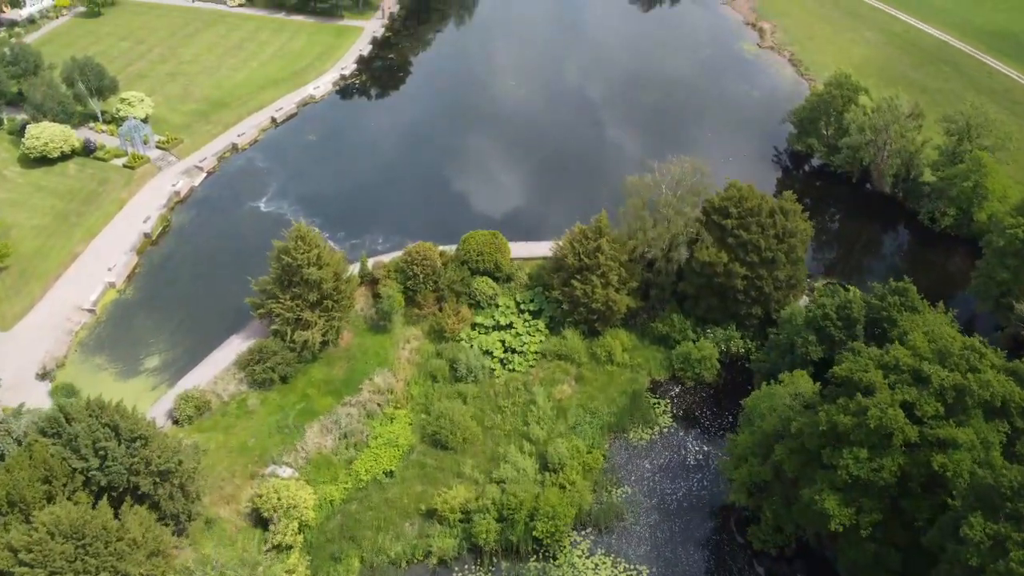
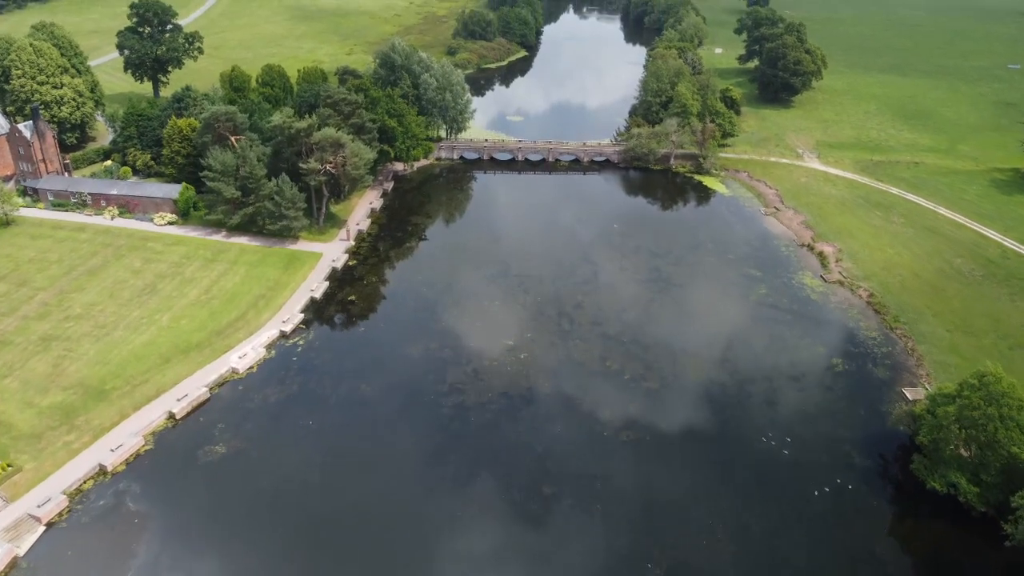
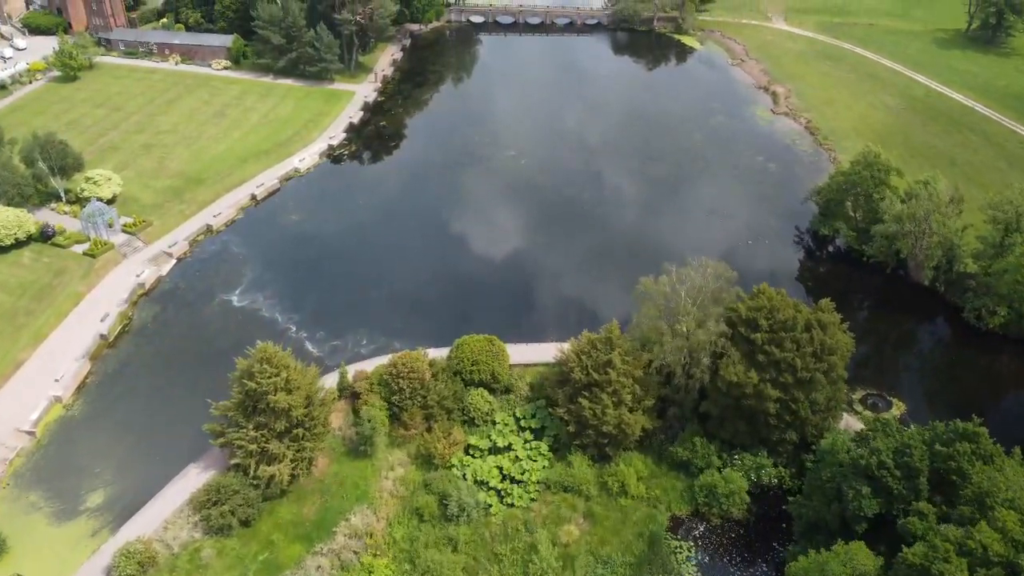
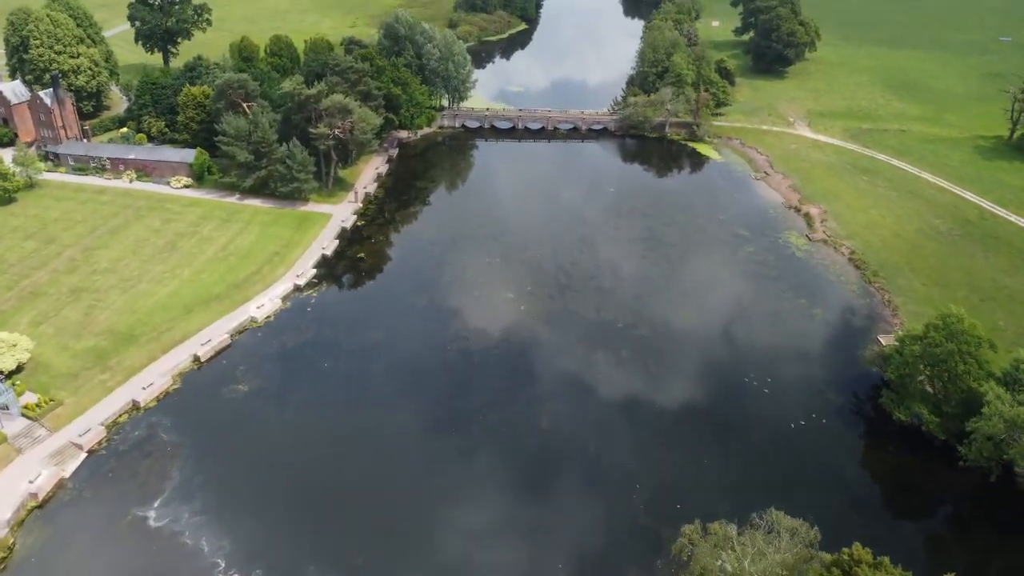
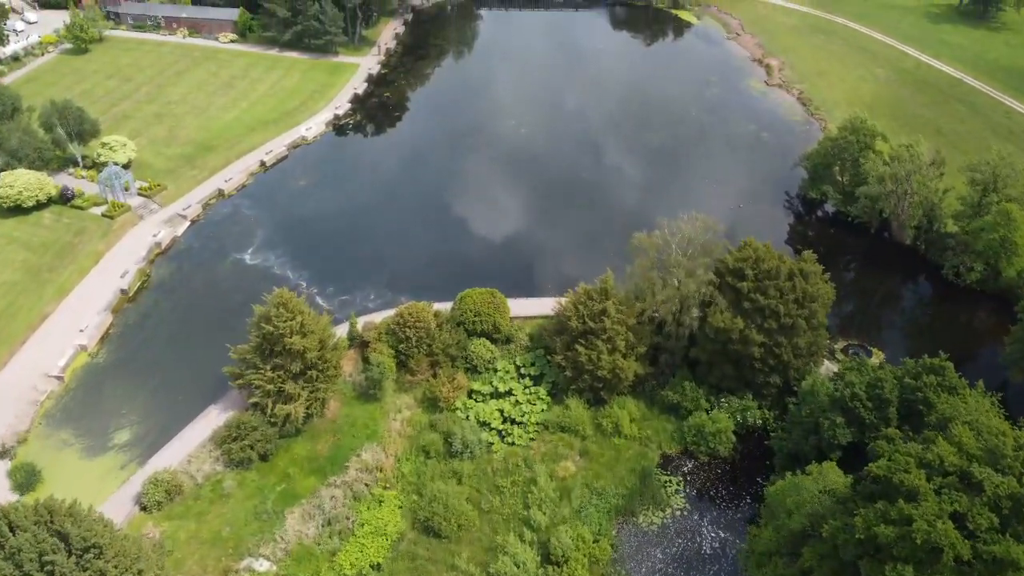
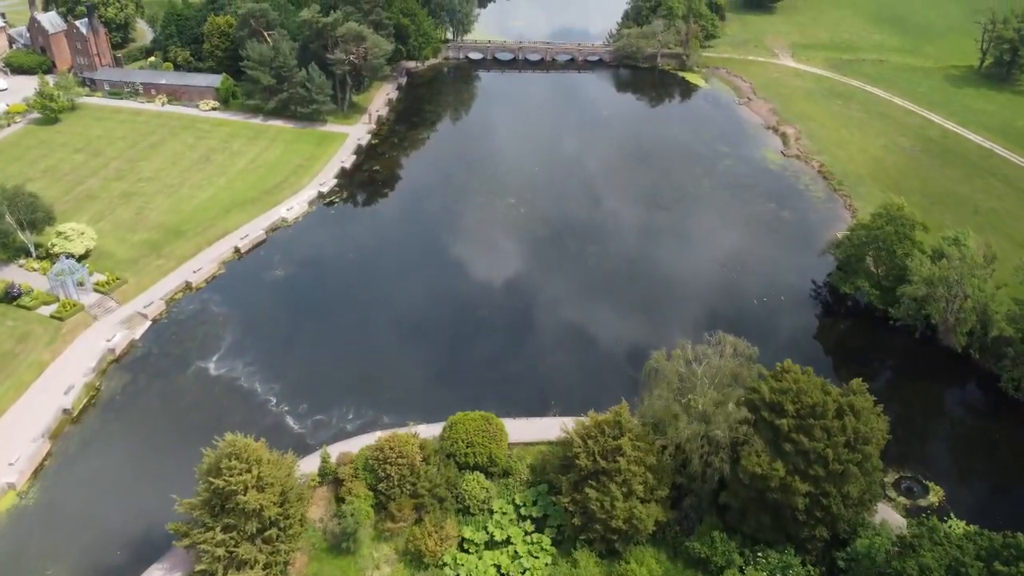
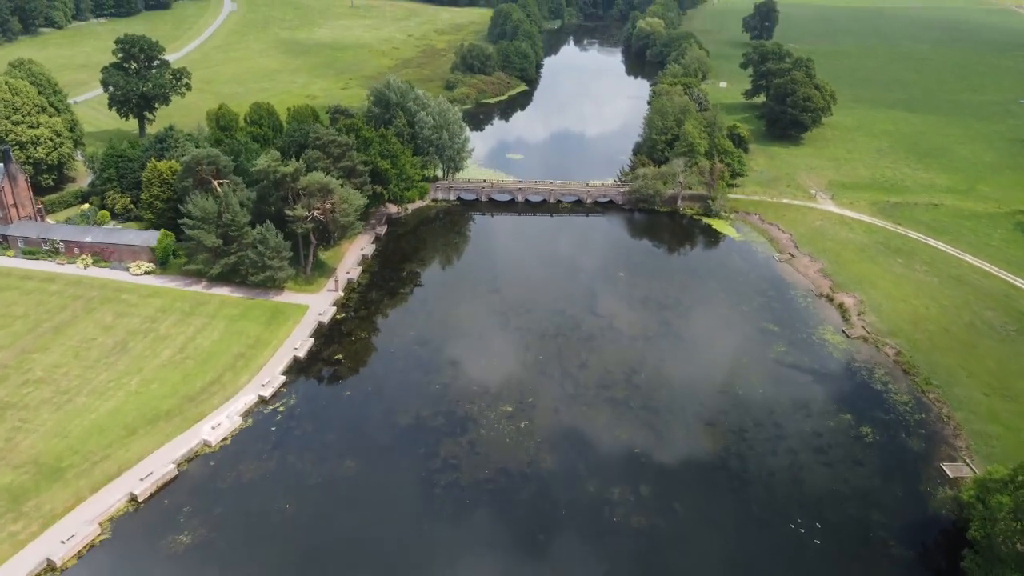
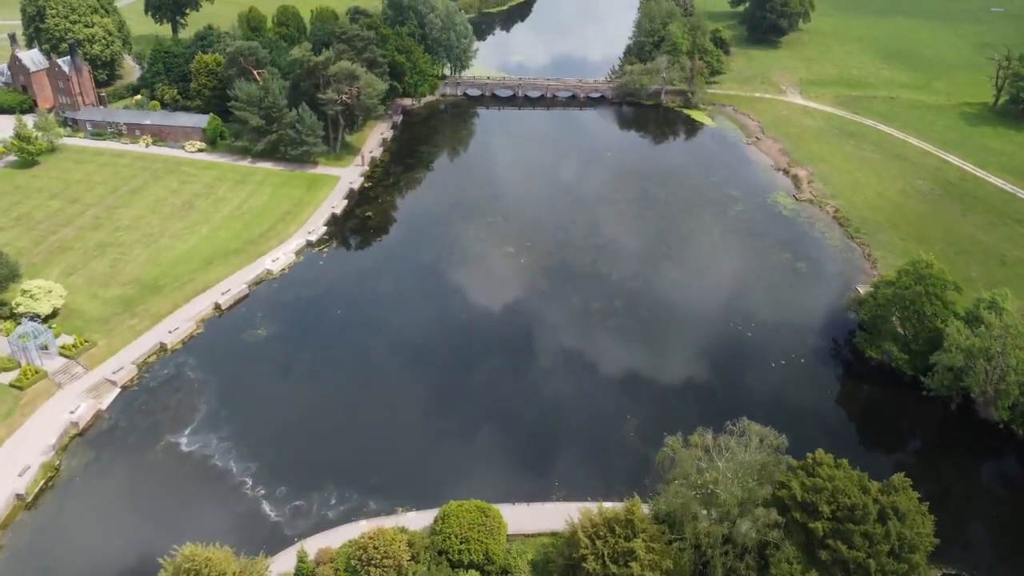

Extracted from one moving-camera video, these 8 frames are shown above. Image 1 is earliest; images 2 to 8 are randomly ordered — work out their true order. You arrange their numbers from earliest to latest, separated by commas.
5, 3, 6, 8, 4, 2, 7
